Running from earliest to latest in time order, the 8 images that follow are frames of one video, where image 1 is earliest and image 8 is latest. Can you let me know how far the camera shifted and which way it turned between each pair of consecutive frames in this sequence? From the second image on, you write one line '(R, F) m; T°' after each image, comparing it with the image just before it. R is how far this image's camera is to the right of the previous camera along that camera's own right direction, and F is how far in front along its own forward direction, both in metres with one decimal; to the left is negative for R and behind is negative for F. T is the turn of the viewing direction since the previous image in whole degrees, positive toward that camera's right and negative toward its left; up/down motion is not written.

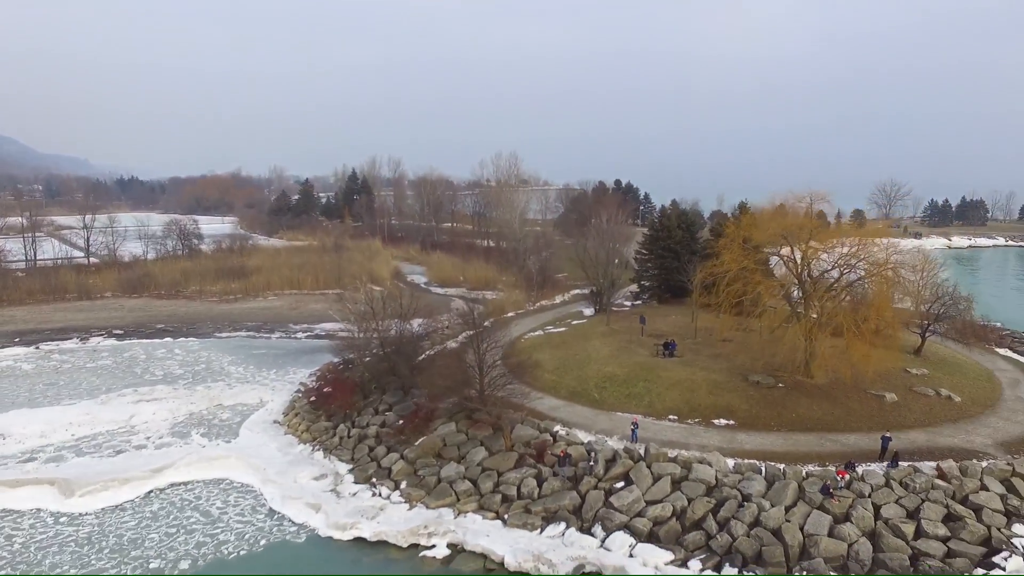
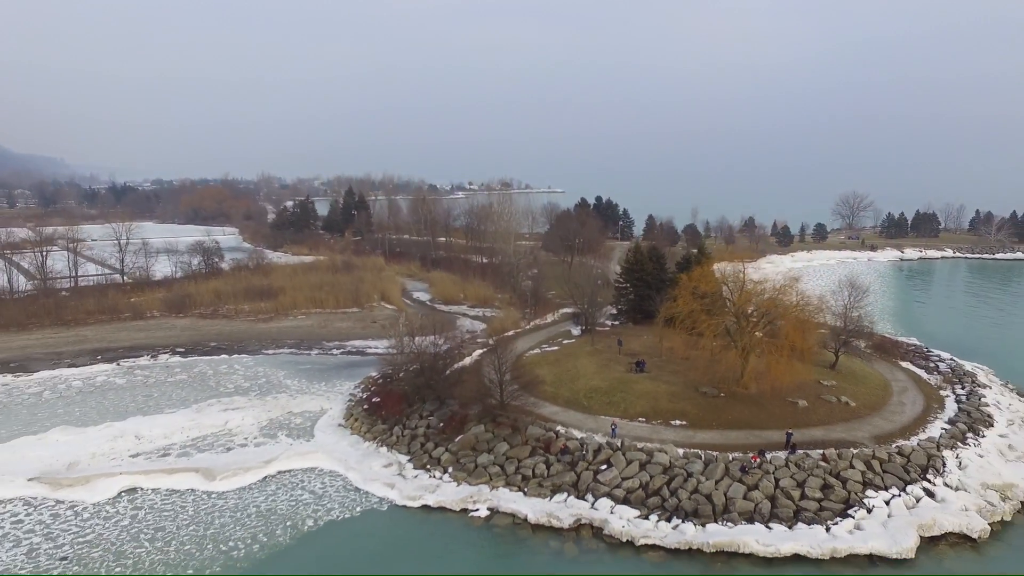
(-0.5, -3.4) m; +1°
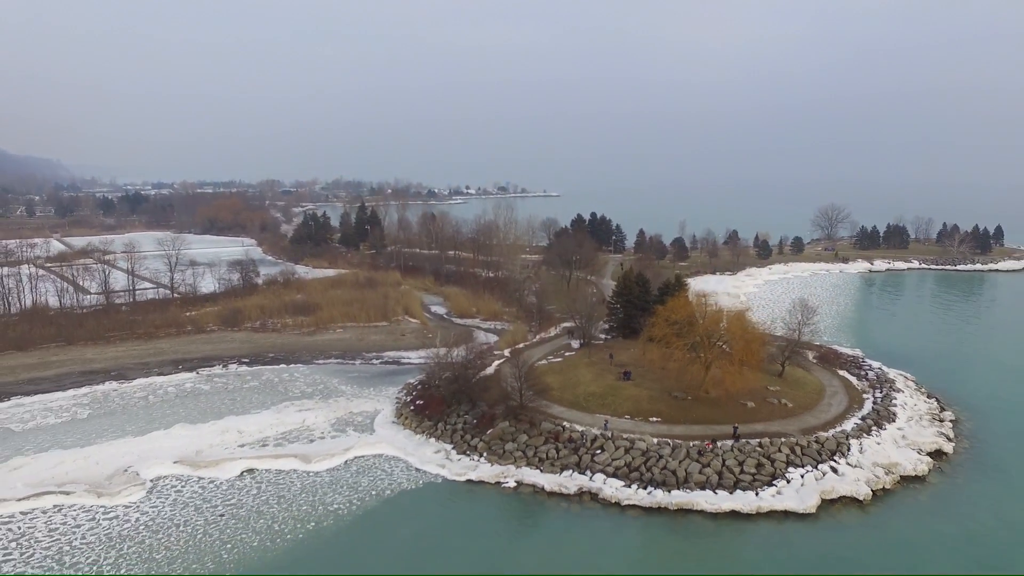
(-0.4, -4.0) m; 0°
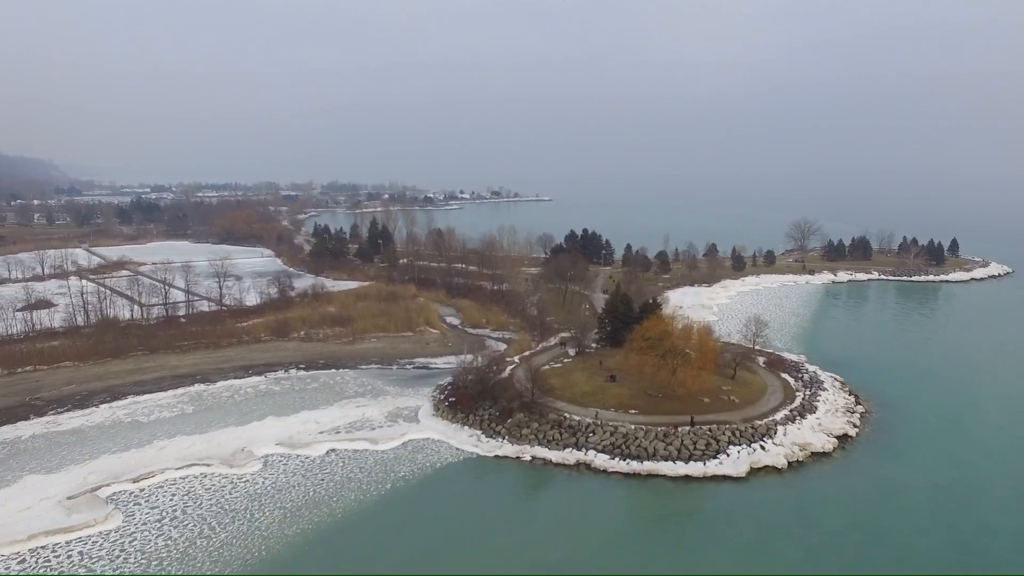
(-0.6, -5.4) m; +1°
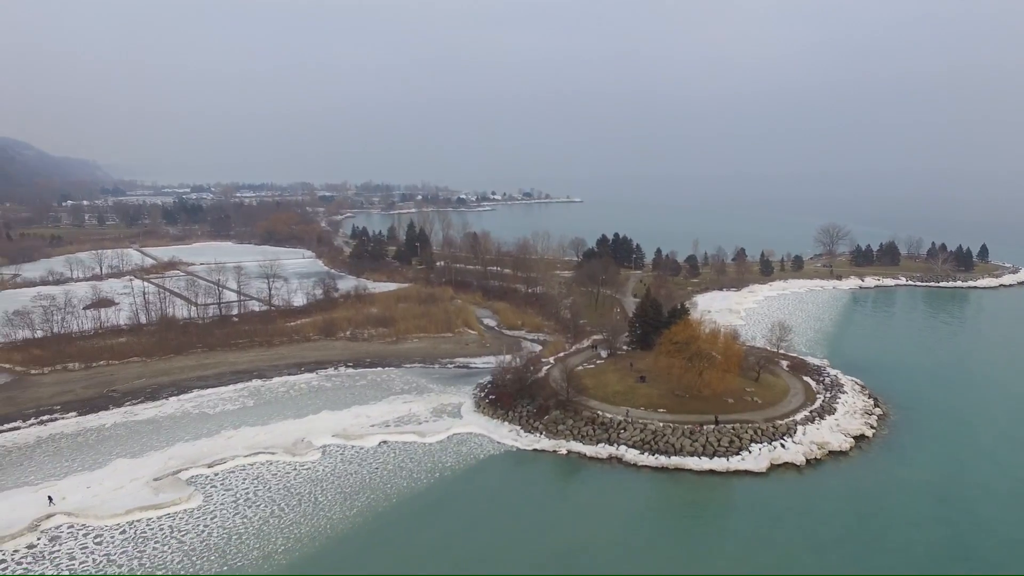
(-0.2, -1.7) m; -2°
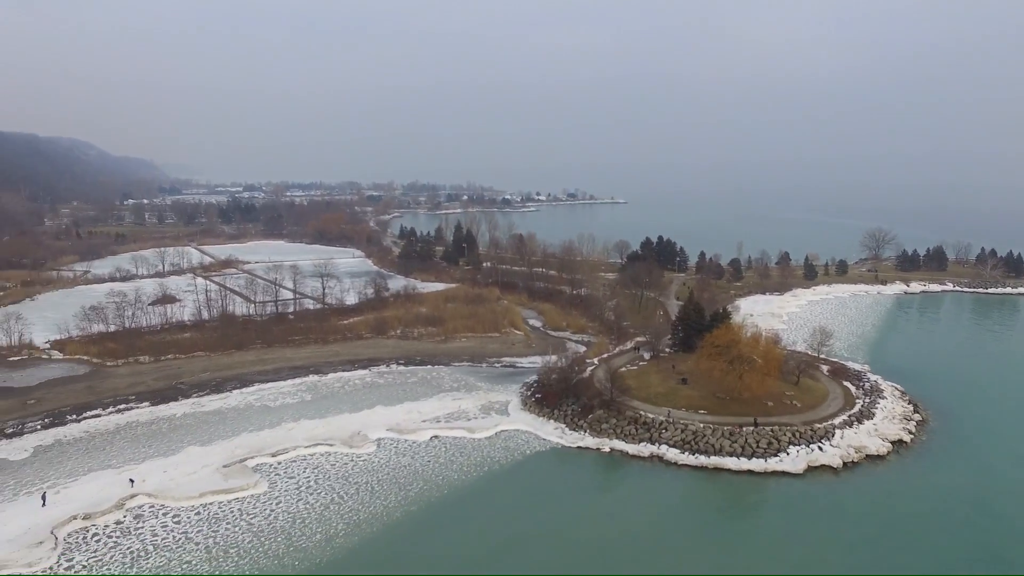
(-0.1, -1.0) m; -3°
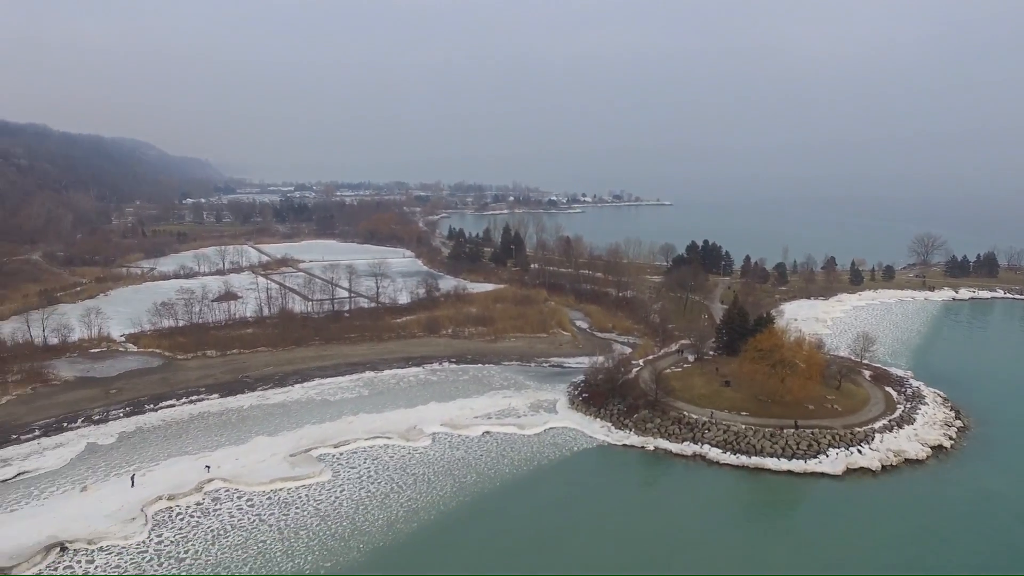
(-0.2, -1.2) m; -3°
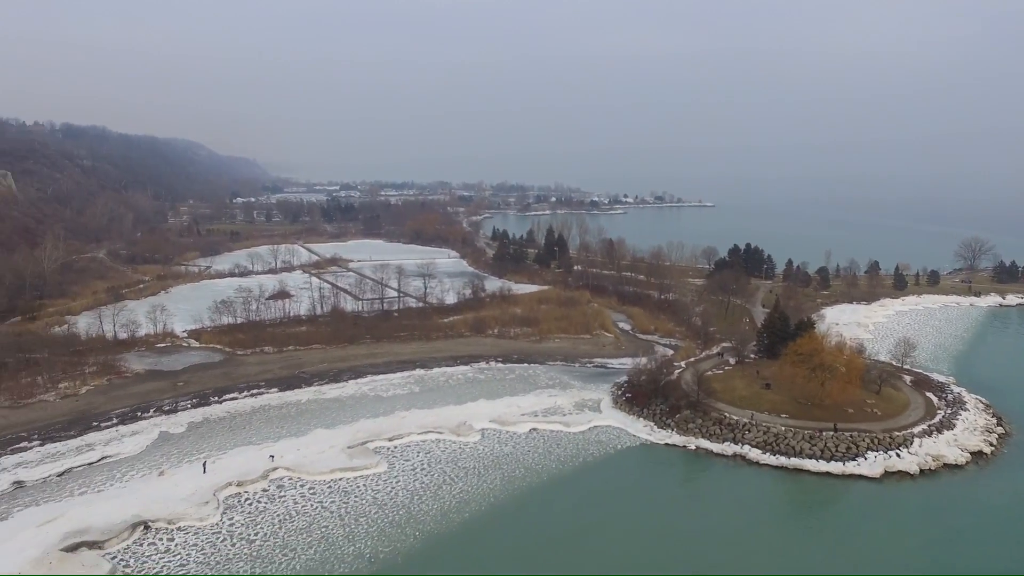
(-0.2, -1.0) m; -3°
